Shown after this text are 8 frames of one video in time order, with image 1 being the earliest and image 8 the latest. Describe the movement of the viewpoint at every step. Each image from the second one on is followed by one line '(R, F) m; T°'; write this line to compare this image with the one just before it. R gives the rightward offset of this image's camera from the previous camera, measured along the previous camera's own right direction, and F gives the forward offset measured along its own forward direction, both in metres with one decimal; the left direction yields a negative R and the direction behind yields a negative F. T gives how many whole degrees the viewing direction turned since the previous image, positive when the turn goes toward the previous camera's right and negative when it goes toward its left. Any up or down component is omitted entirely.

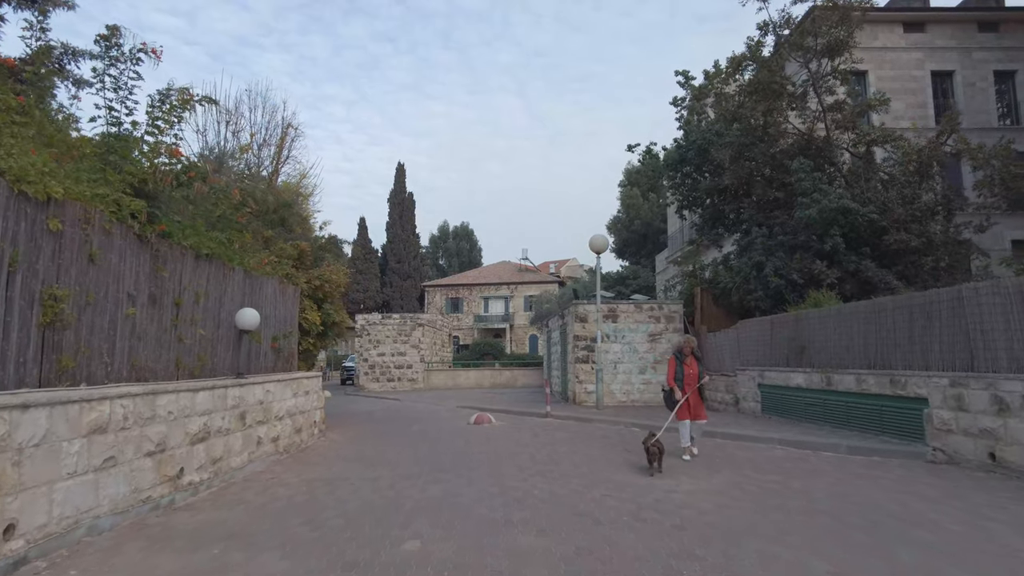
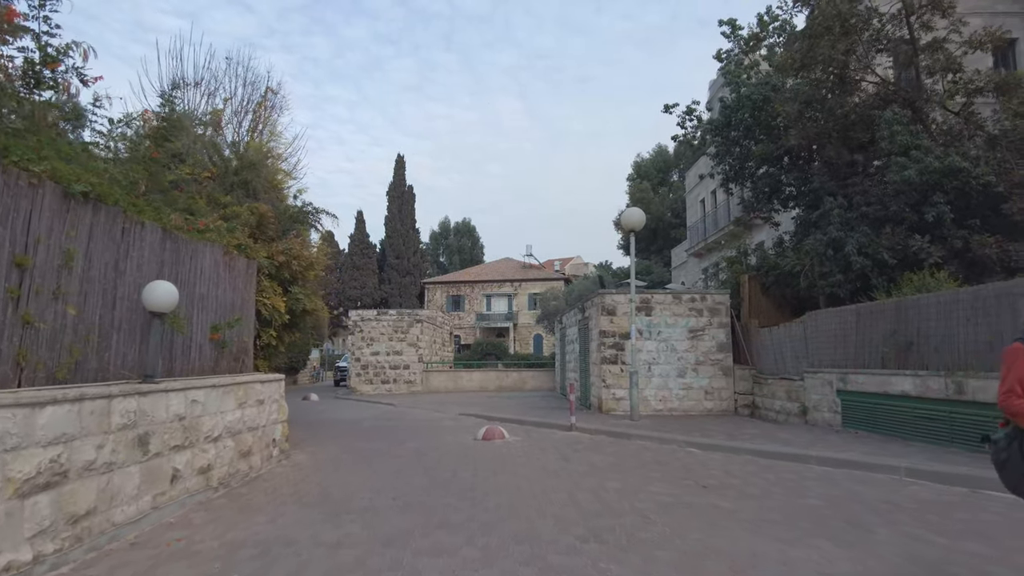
(-0.4, +3.2) m; 0°
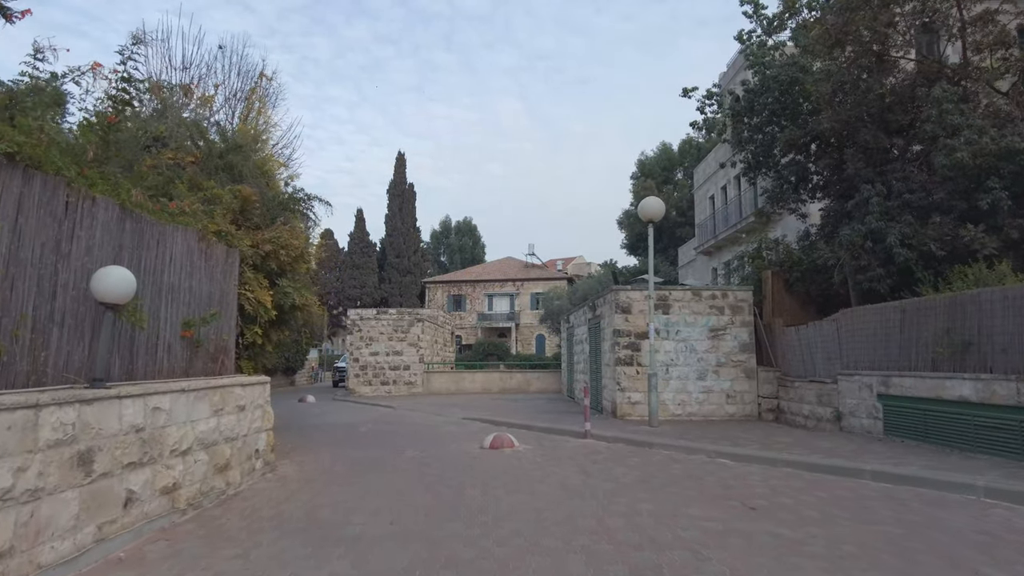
(-0.2, +1.1) m; 0°
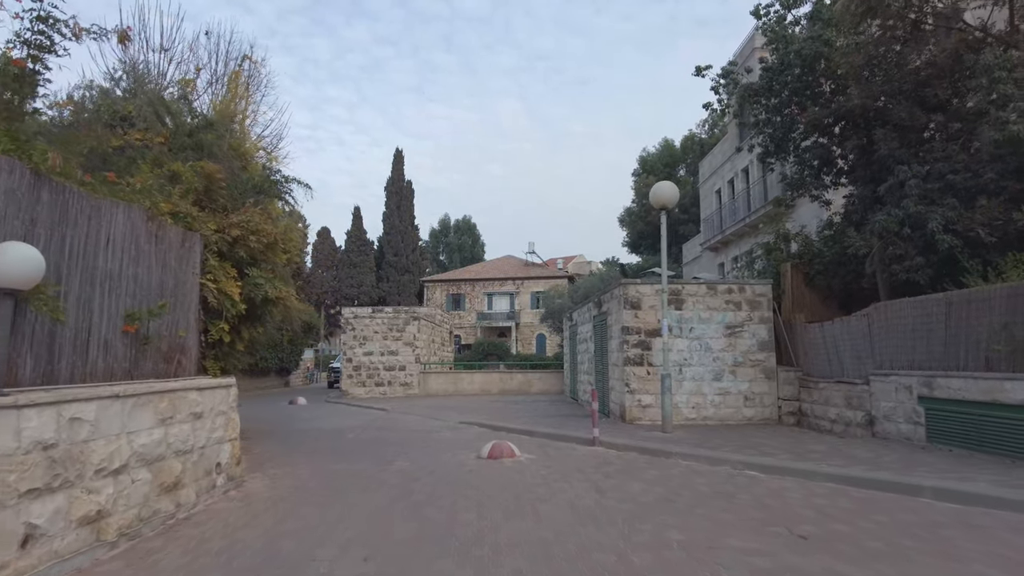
(0.0, +1.2) m; 0°
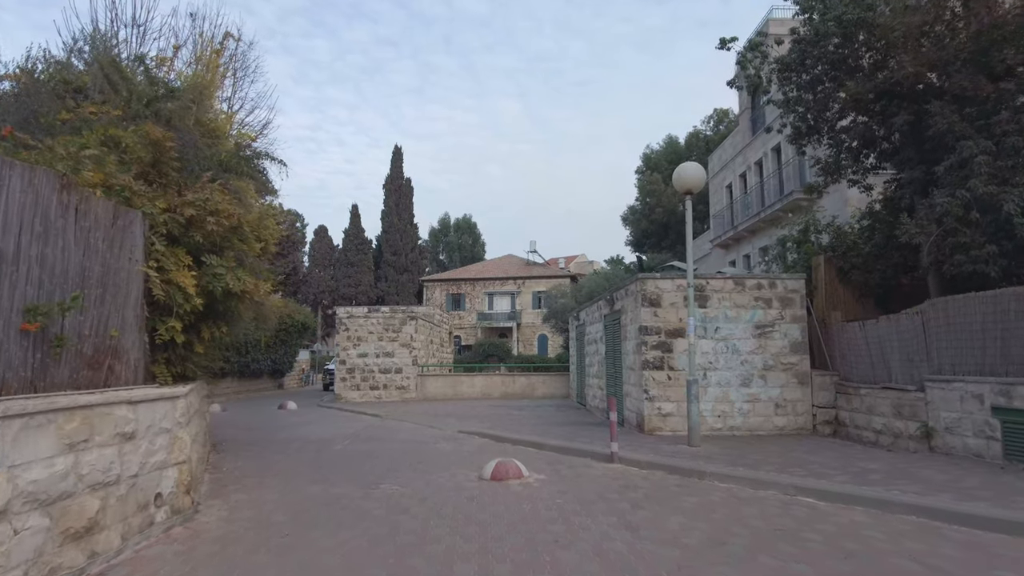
(-0.1, +1.5) m; 0°
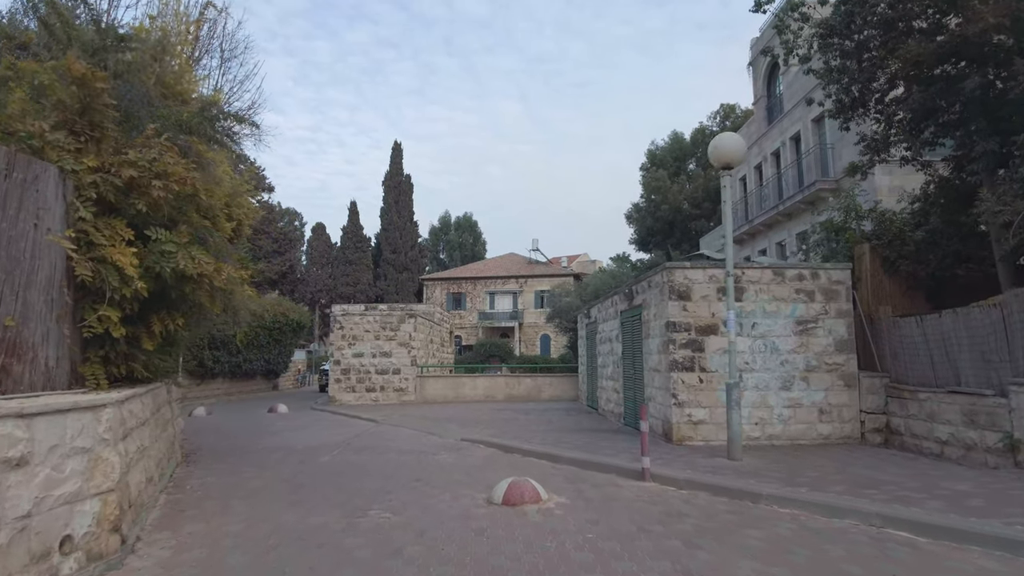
(-0.2, +1.5) m; 0°
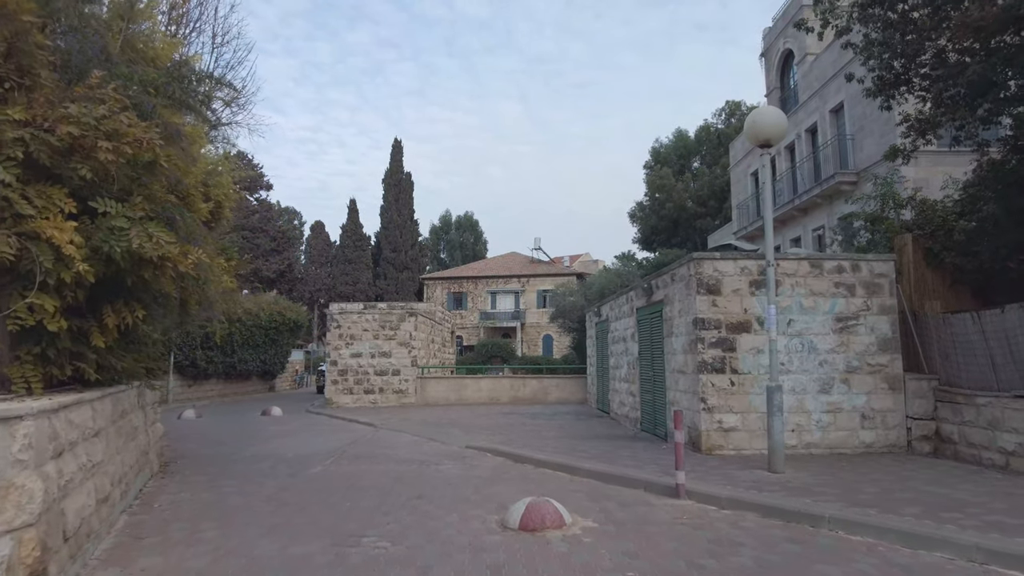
(-0.2, +1.1) m; 0°
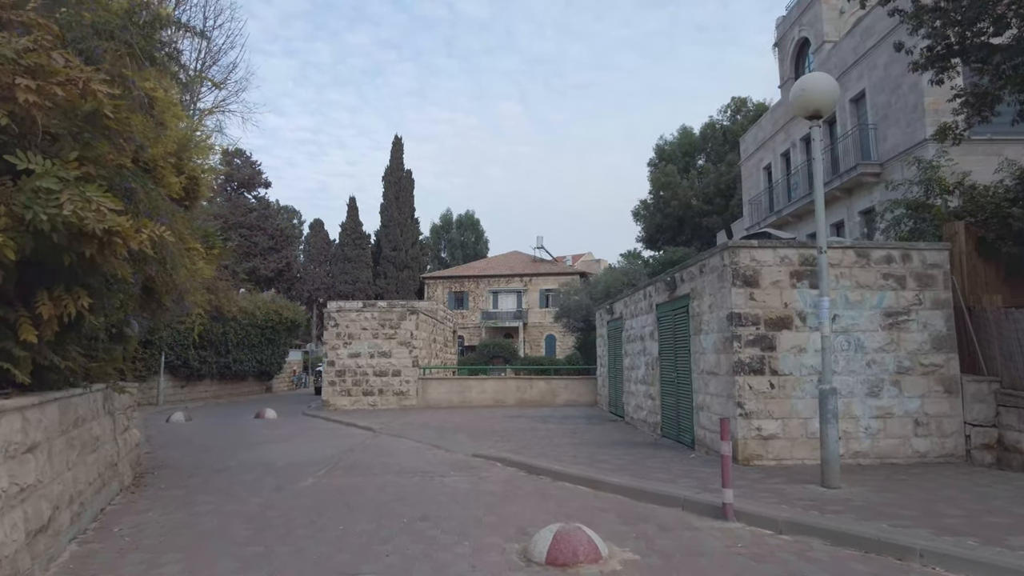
(-0.2, +1.1) m; 0°
